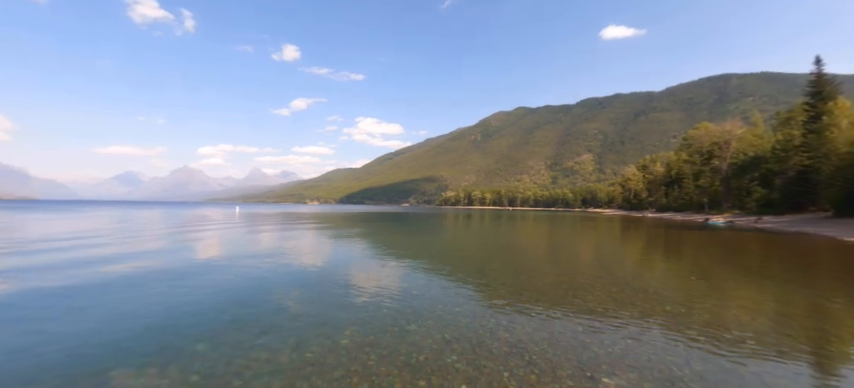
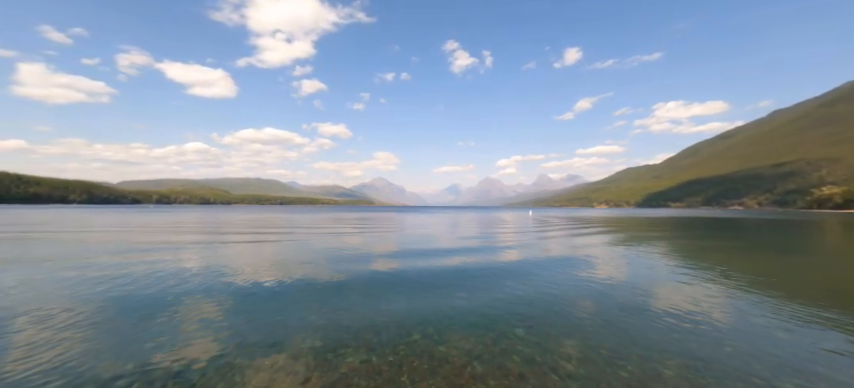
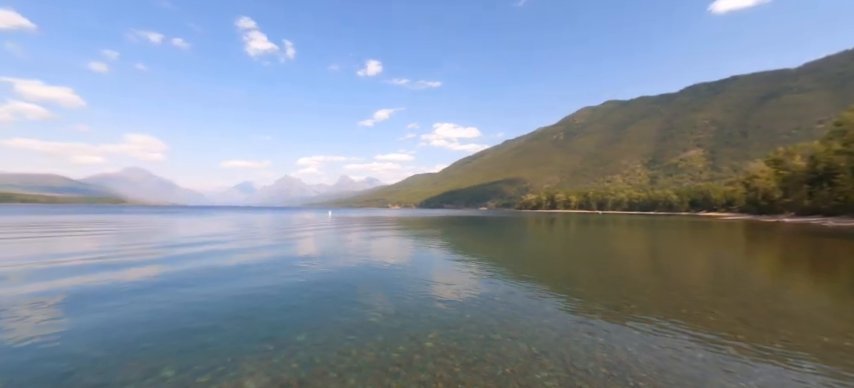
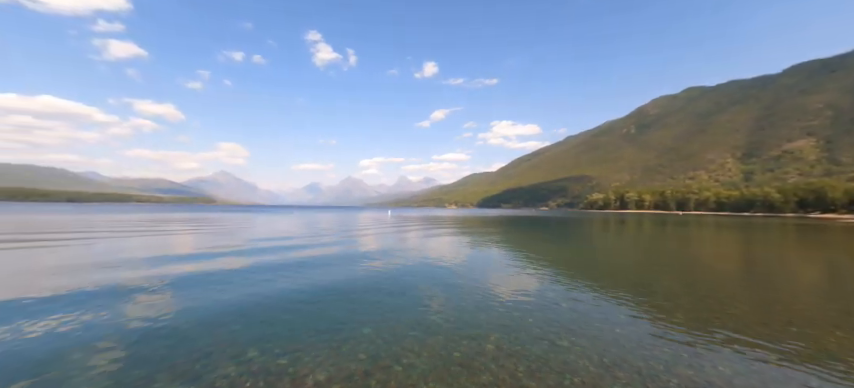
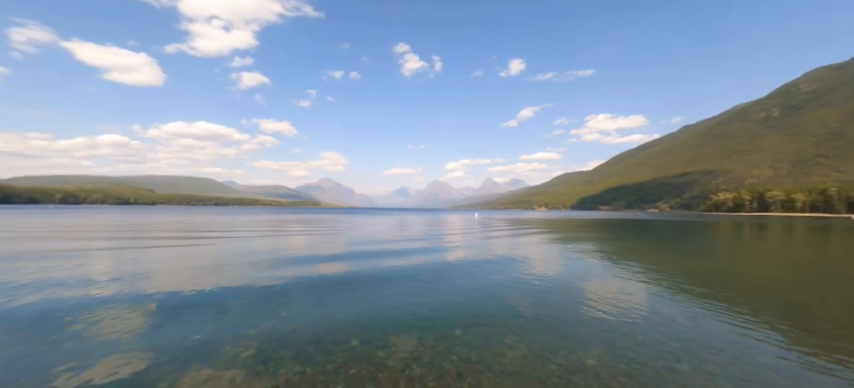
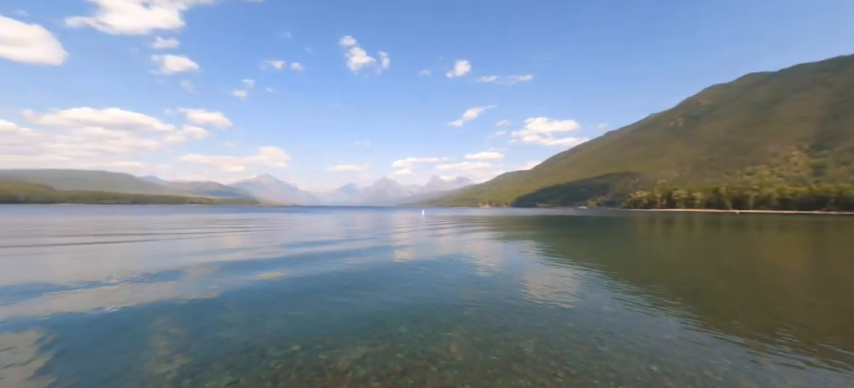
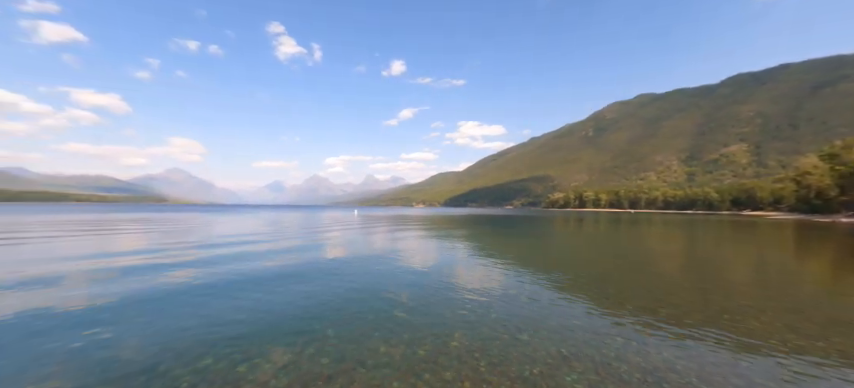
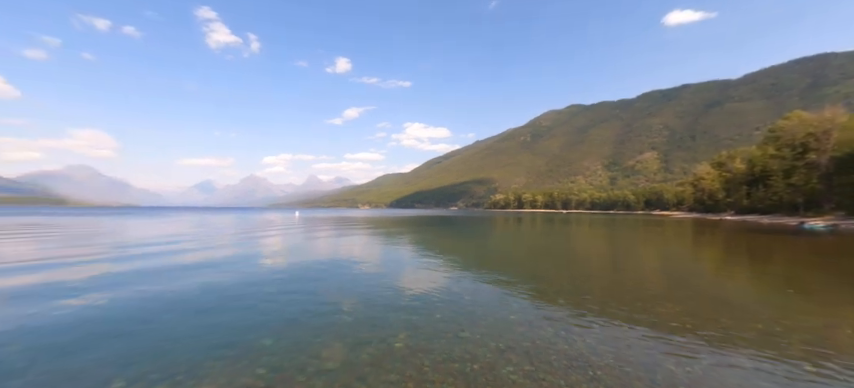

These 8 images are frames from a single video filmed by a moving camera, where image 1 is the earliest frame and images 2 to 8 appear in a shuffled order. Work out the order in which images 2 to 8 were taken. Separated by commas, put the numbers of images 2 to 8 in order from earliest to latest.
8, 3, 7, 4, 6, 5, 2
